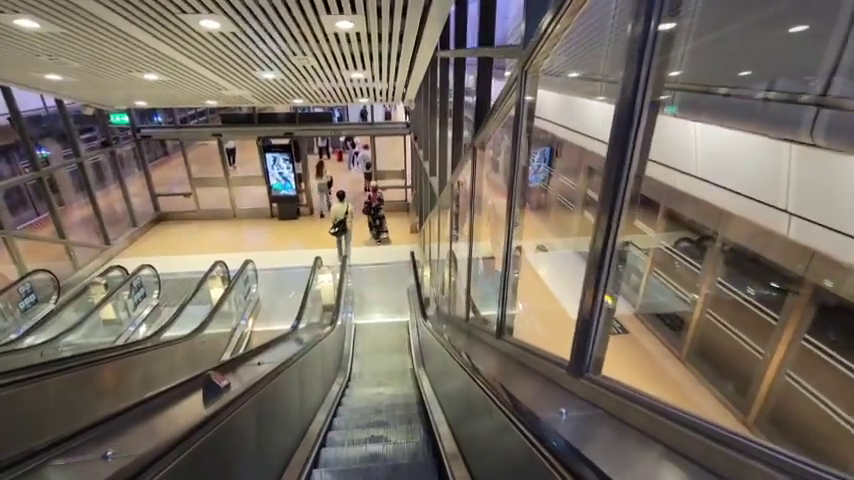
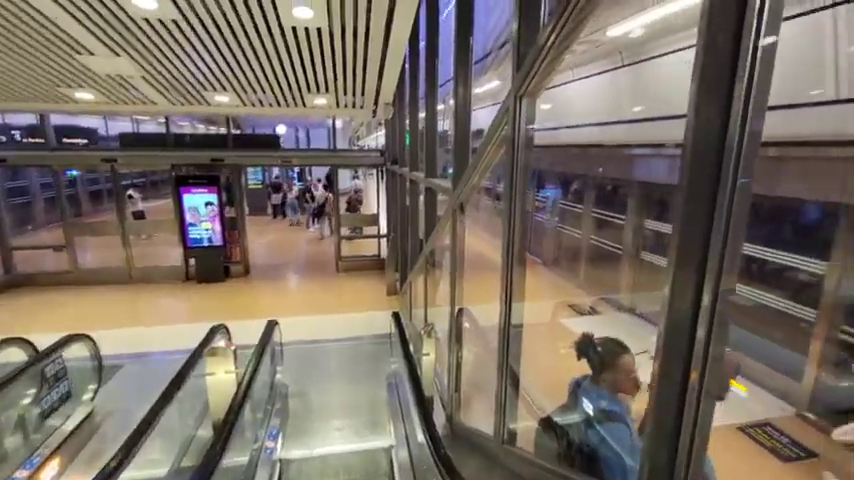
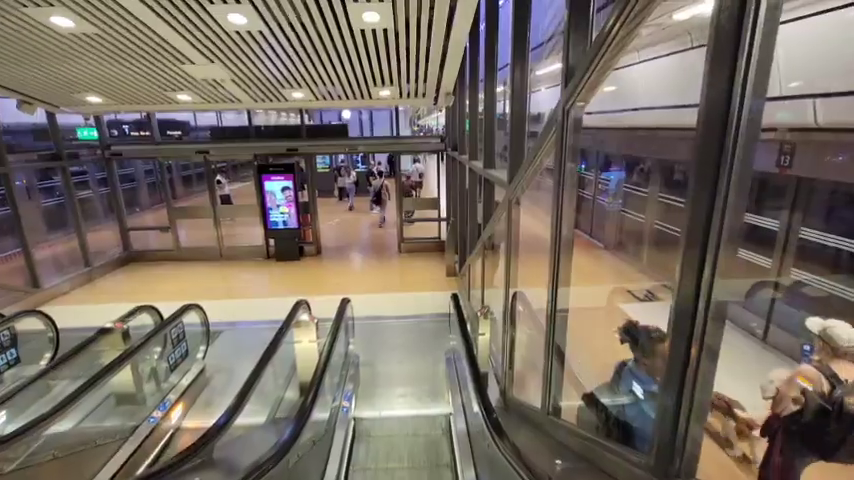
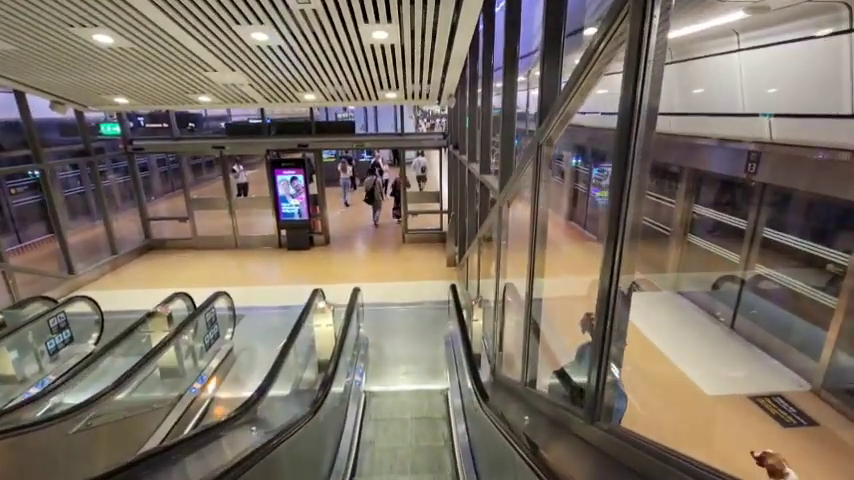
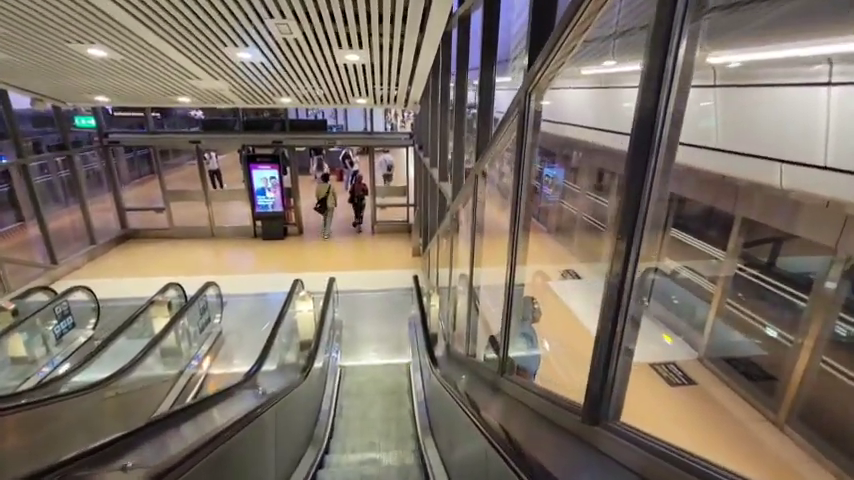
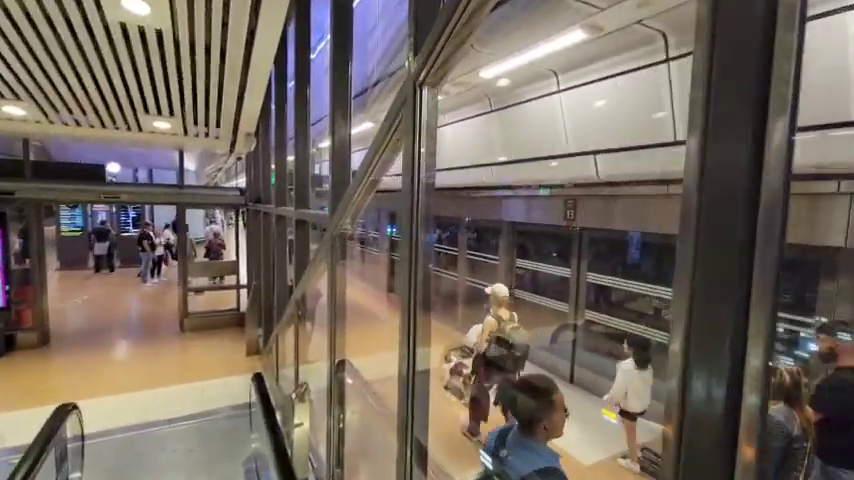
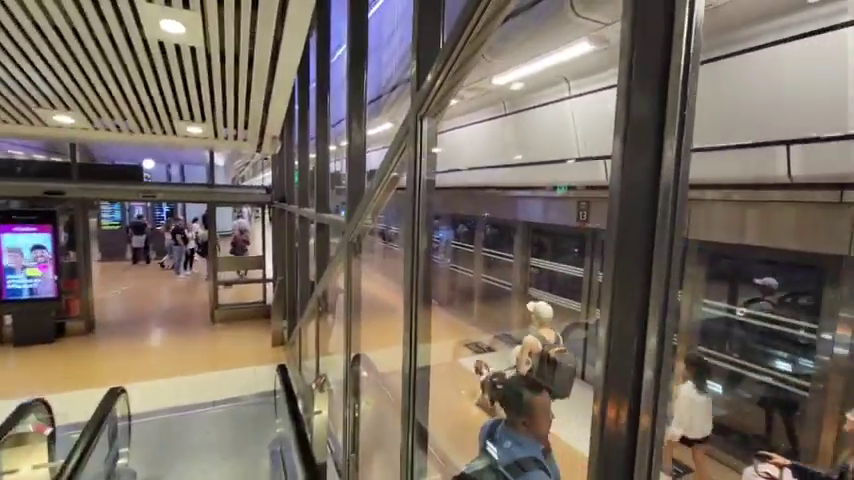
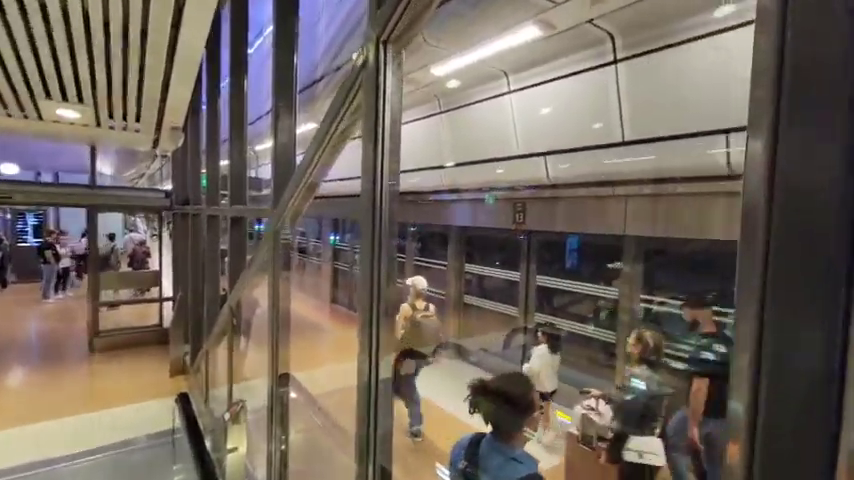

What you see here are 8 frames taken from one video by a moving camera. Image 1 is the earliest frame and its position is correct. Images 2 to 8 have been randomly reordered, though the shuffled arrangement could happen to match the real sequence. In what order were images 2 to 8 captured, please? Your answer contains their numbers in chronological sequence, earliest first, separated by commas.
5, 4, 3, 2, 7, 6, 8
